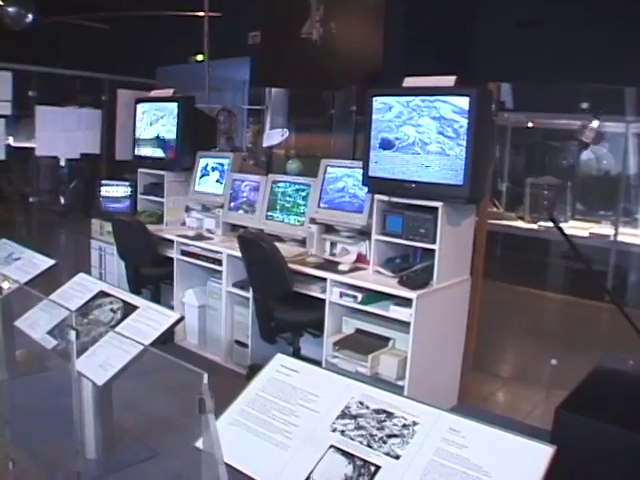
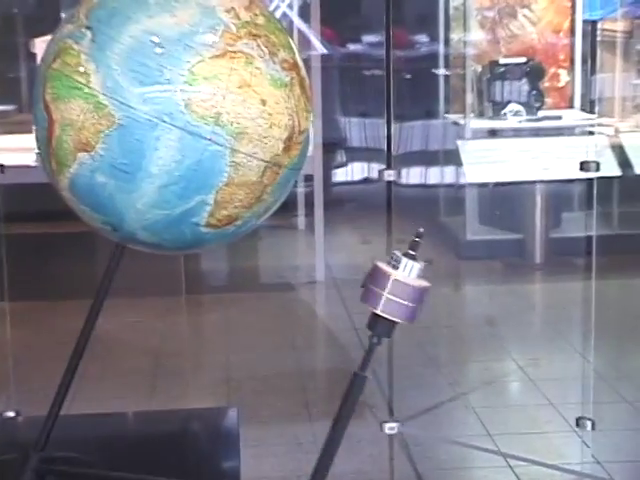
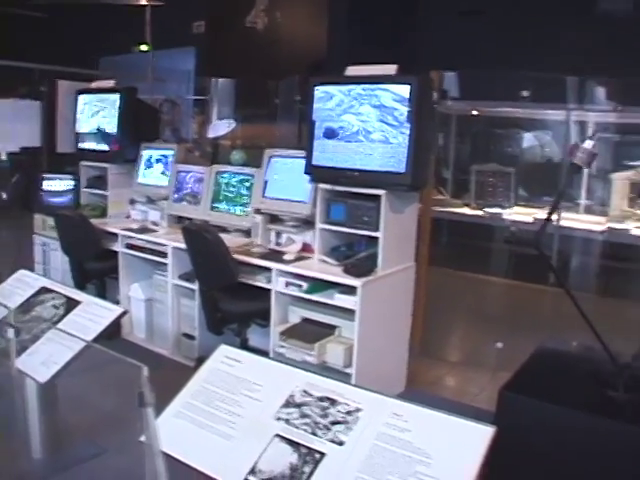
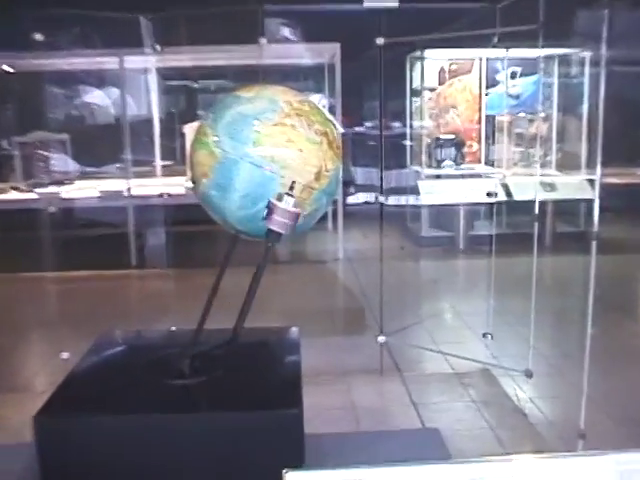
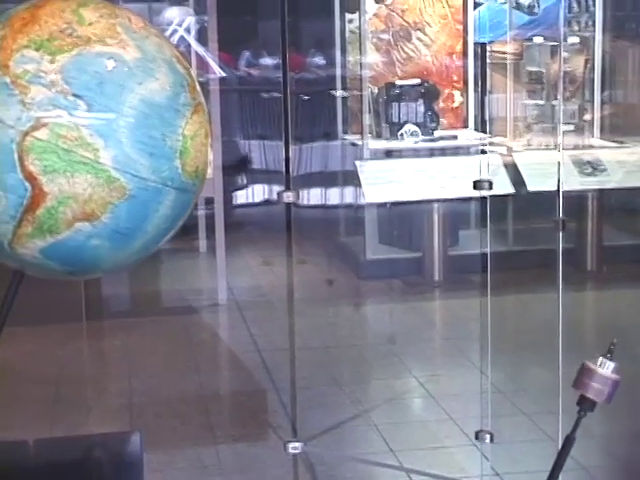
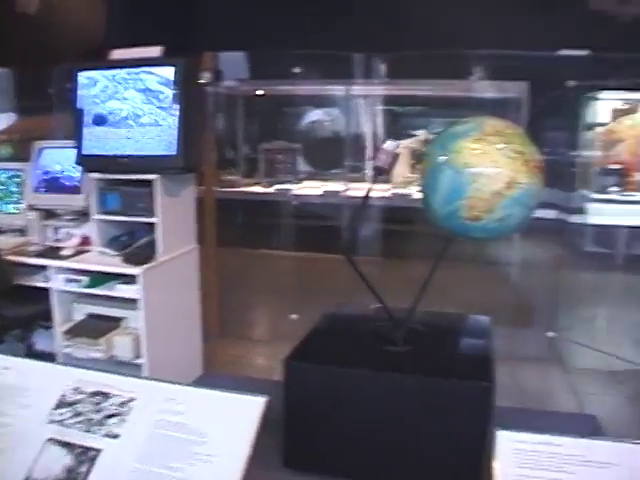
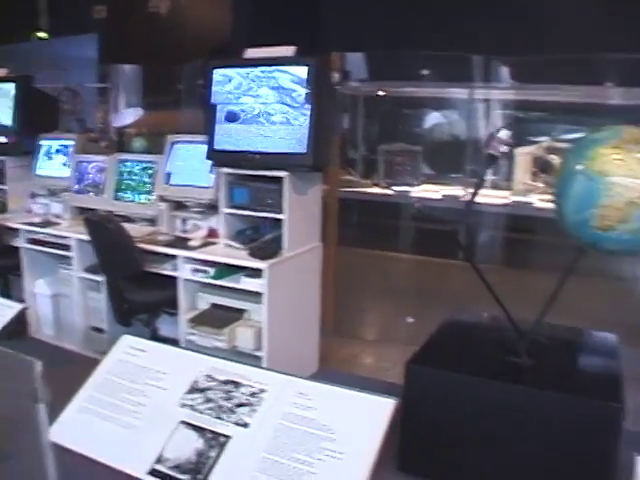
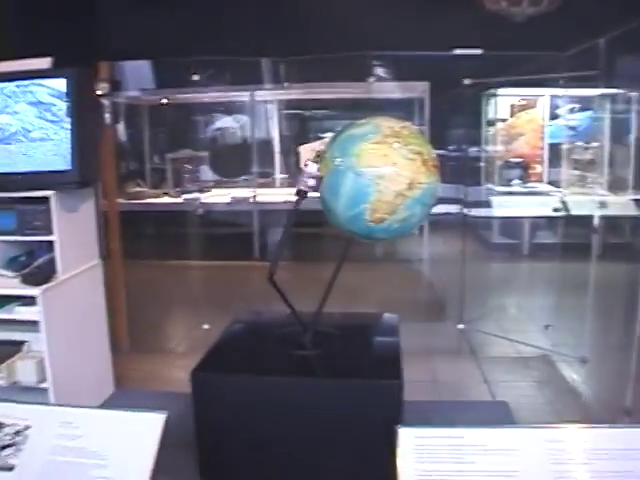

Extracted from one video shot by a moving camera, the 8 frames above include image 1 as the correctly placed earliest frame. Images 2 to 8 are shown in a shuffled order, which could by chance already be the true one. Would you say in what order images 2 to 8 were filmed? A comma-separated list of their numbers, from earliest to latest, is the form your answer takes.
3, 7, 6, 8, 4, 2, 5
